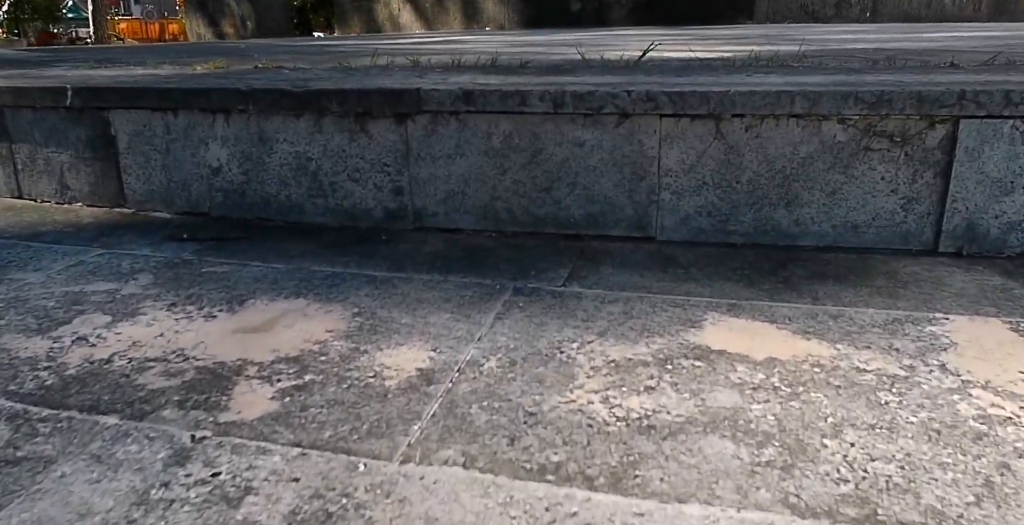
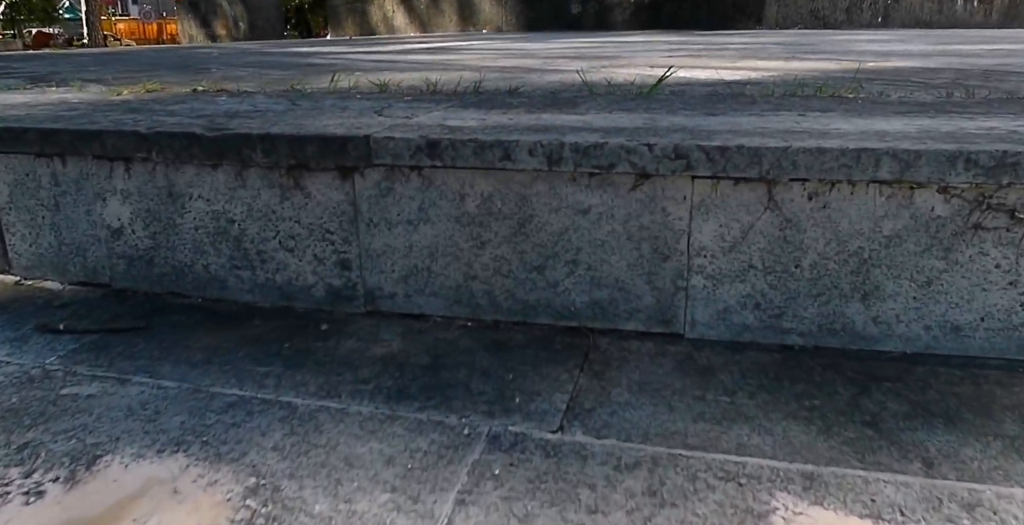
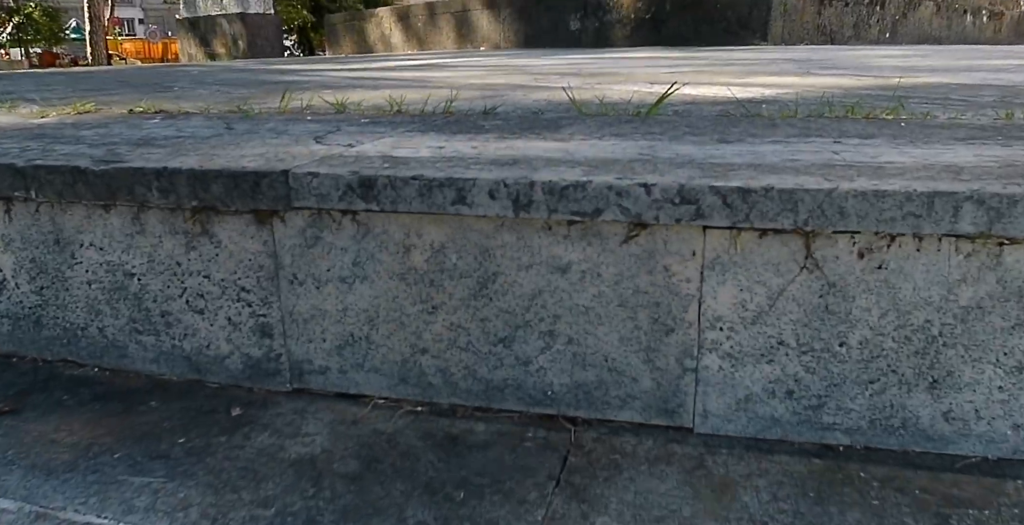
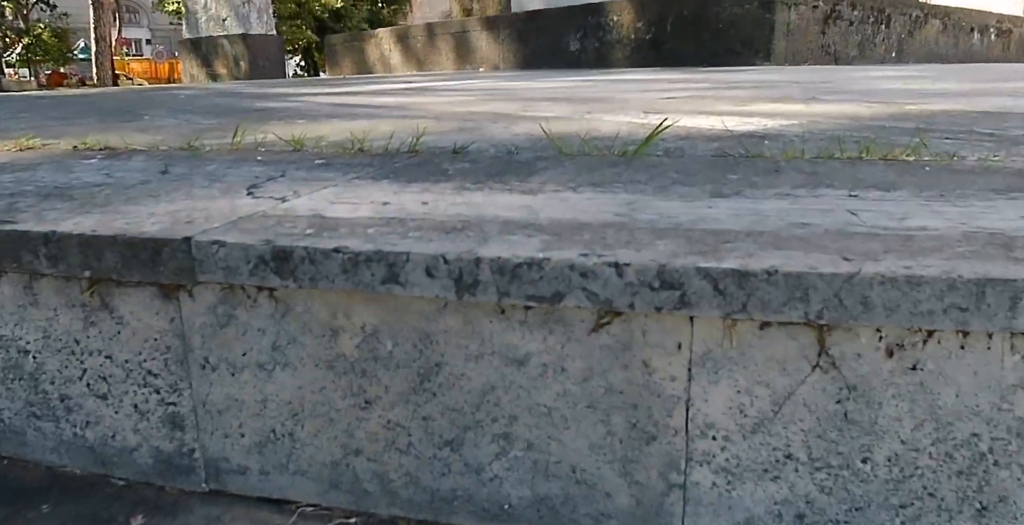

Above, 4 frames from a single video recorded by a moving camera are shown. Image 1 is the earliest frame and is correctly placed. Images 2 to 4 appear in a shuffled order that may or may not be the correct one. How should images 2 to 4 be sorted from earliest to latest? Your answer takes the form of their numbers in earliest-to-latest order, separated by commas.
2, 3, 4
